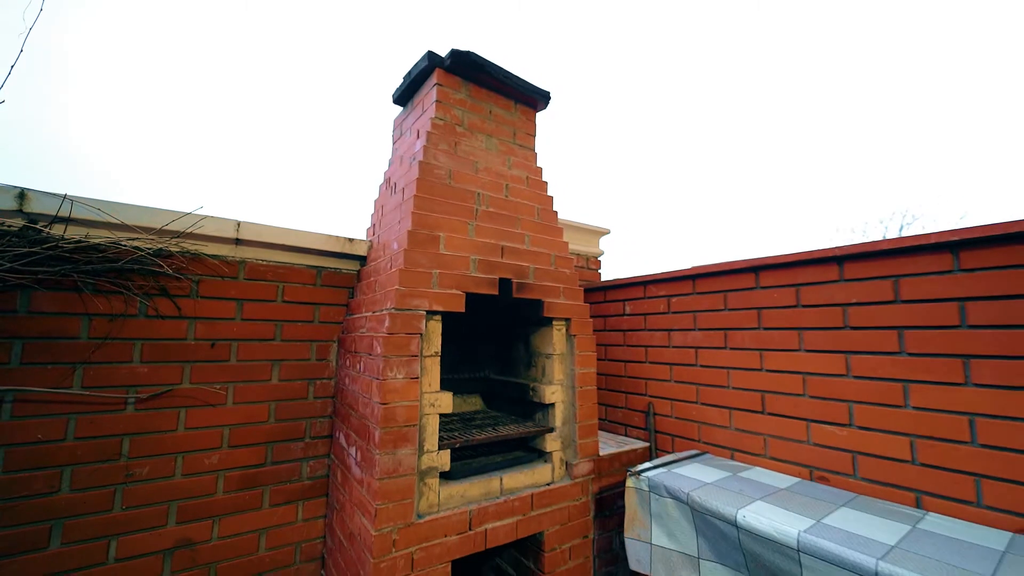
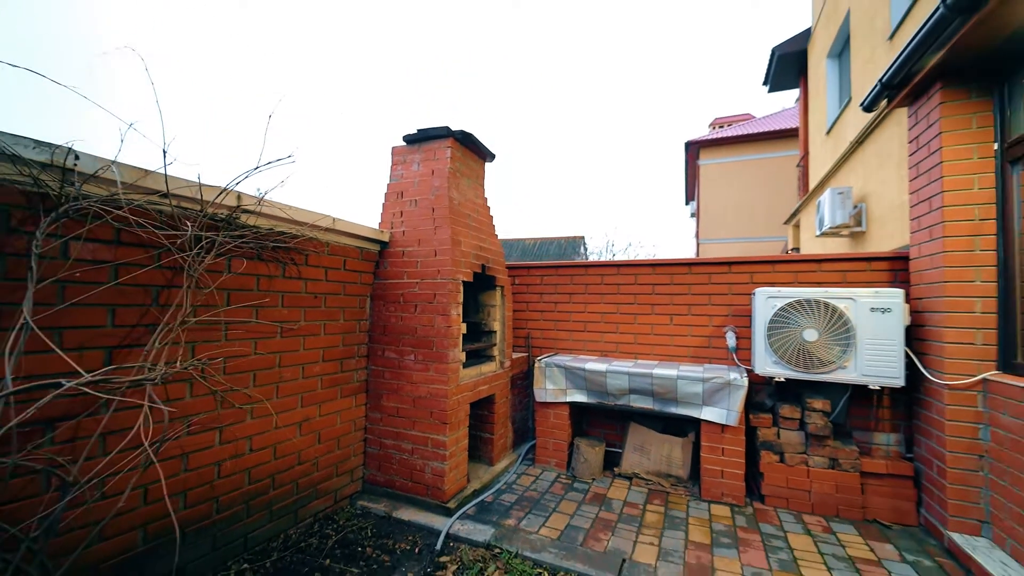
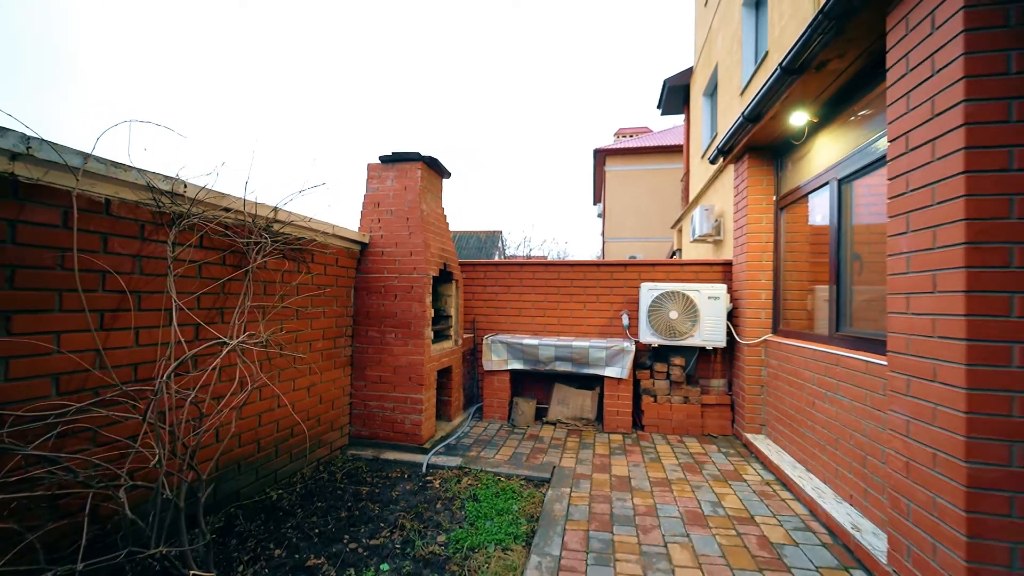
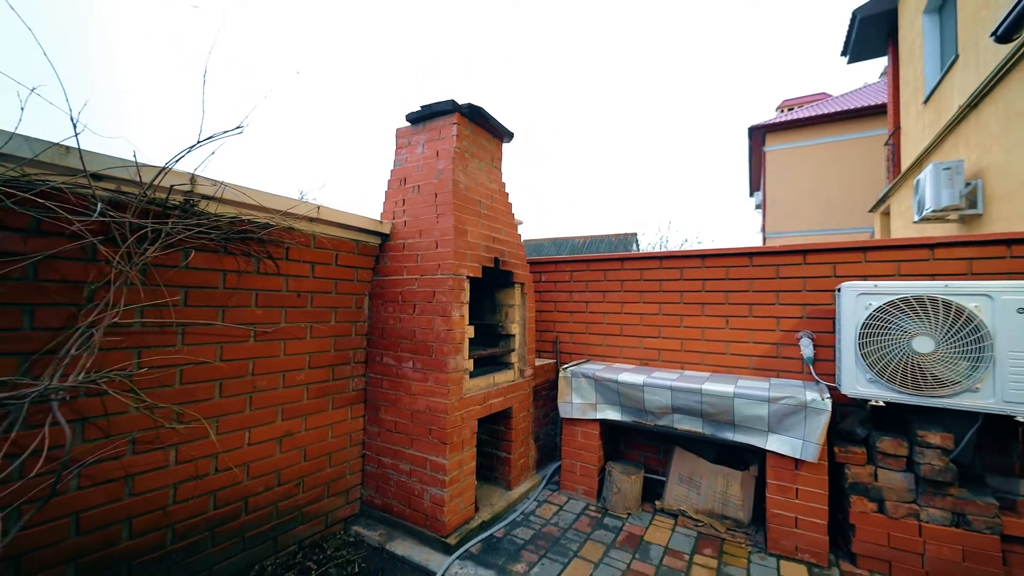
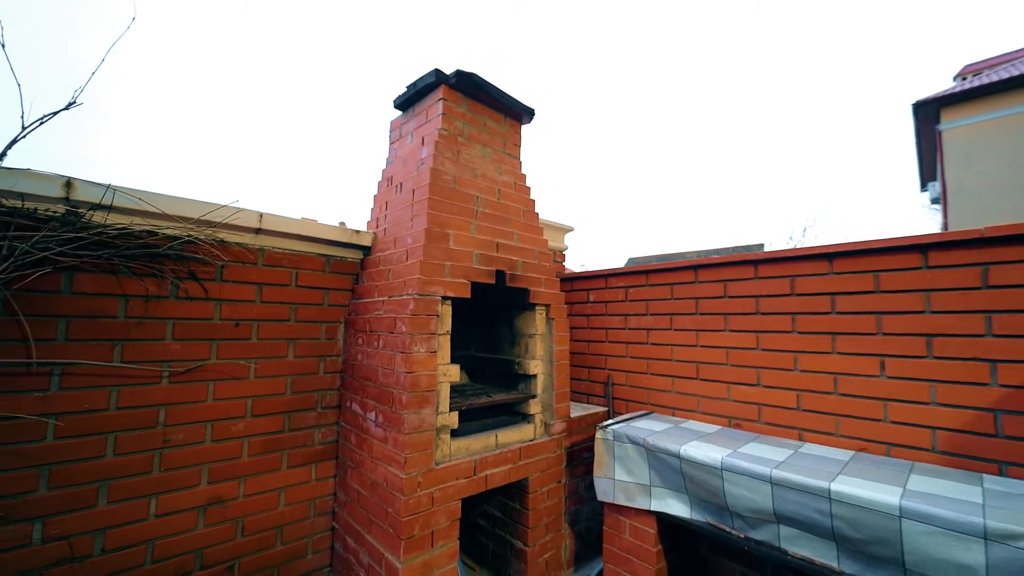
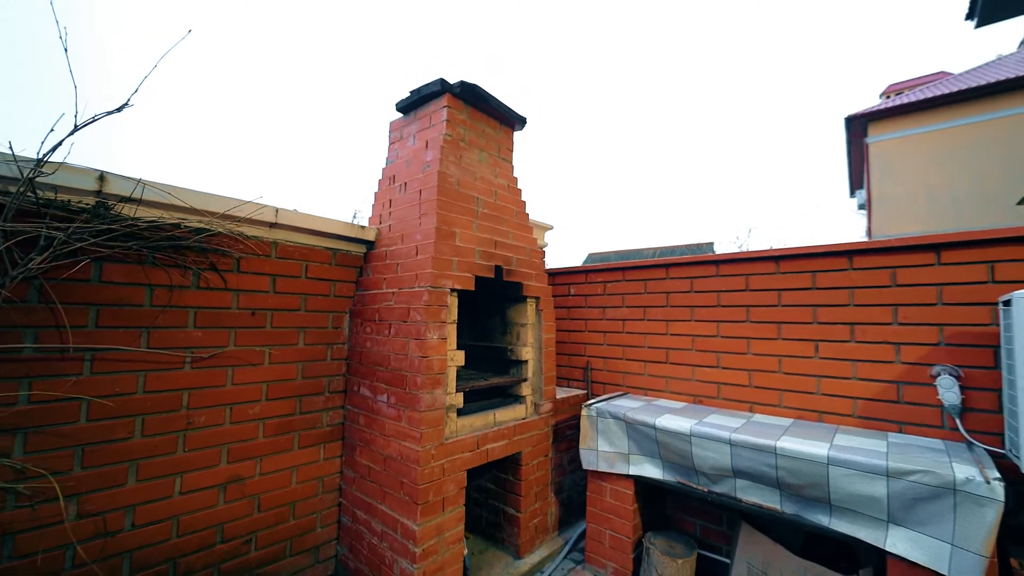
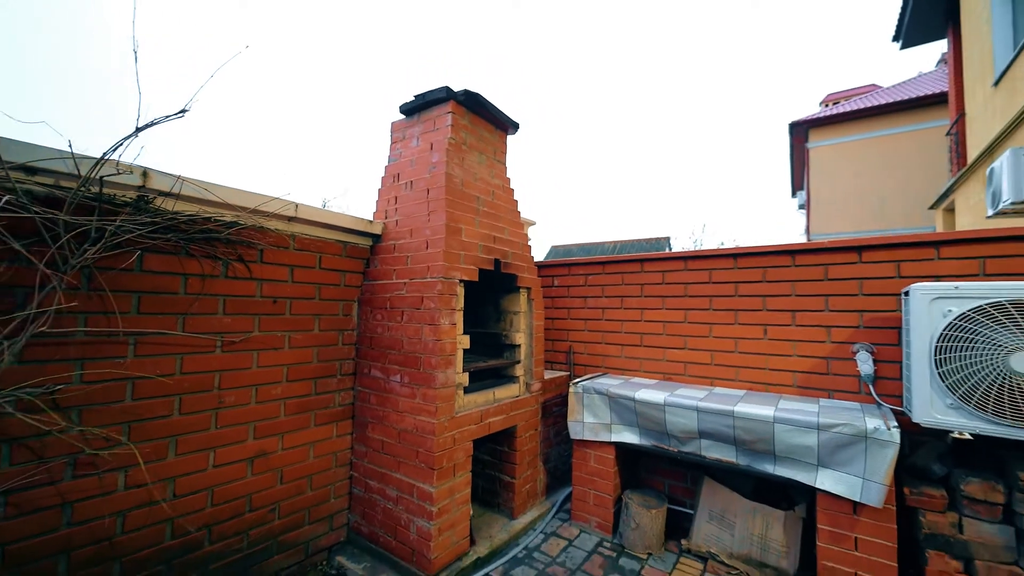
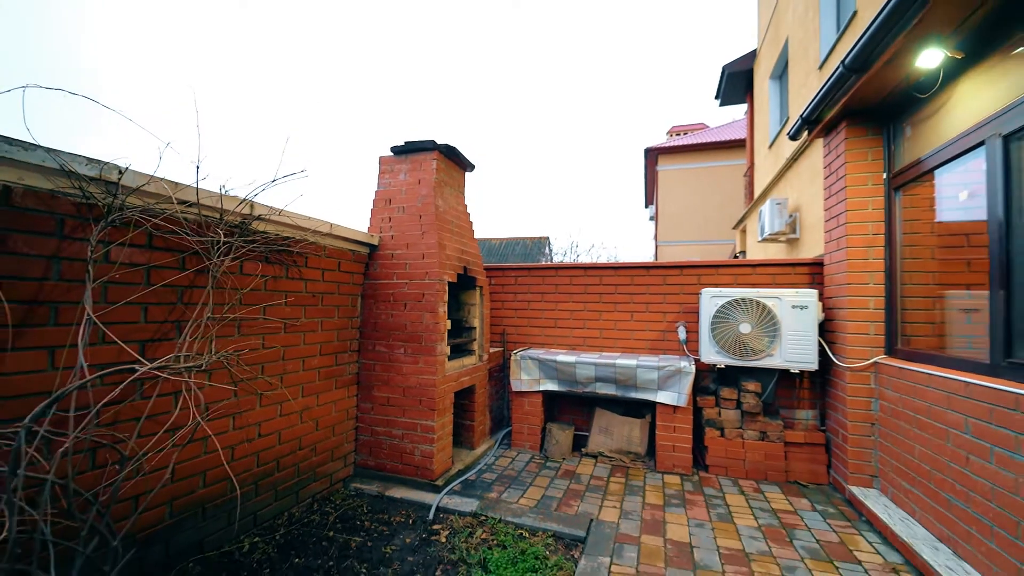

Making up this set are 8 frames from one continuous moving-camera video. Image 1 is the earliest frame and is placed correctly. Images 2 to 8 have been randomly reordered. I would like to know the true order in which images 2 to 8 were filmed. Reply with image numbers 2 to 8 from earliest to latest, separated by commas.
5, 6, 7, 4, 2, 8, 3
